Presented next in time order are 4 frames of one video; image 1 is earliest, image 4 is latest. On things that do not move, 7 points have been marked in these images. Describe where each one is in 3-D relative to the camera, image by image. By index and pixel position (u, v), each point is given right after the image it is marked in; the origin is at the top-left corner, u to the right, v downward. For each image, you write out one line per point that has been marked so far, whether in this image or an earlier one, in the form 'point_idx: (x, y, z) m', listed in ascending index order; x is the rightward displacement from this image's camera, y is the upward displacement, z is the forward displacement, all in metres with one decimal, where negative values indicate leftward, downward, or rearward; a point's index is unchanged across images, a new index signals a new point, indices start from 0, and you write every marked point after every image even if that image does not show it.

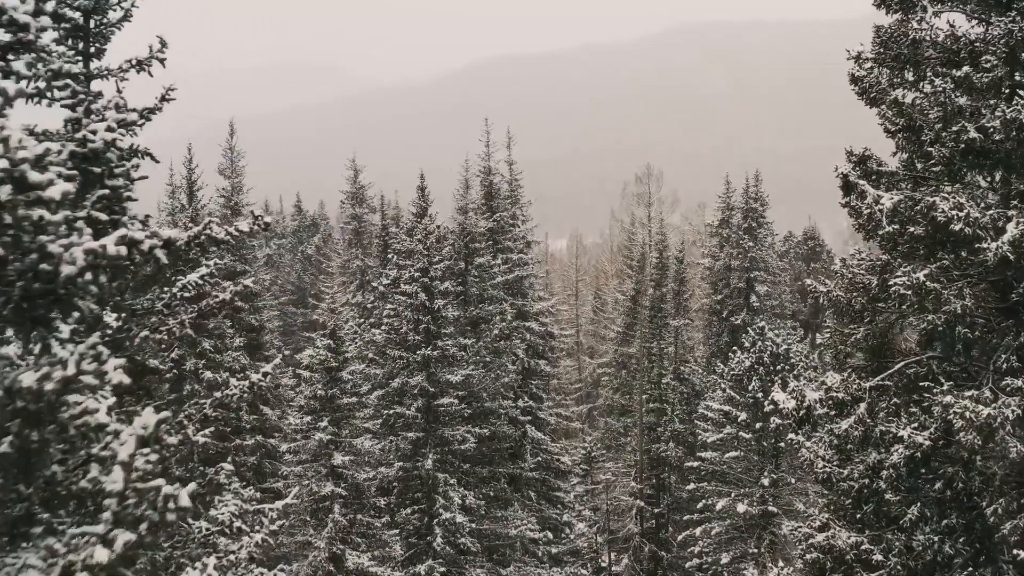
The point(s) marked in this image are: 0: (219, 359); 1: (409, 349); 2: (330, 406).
0: (-9.3, -2.3, +16.9) m
1: (-3.7, -2.2, +18.8) m
2: (-6.2, -4.1, +18.0) m
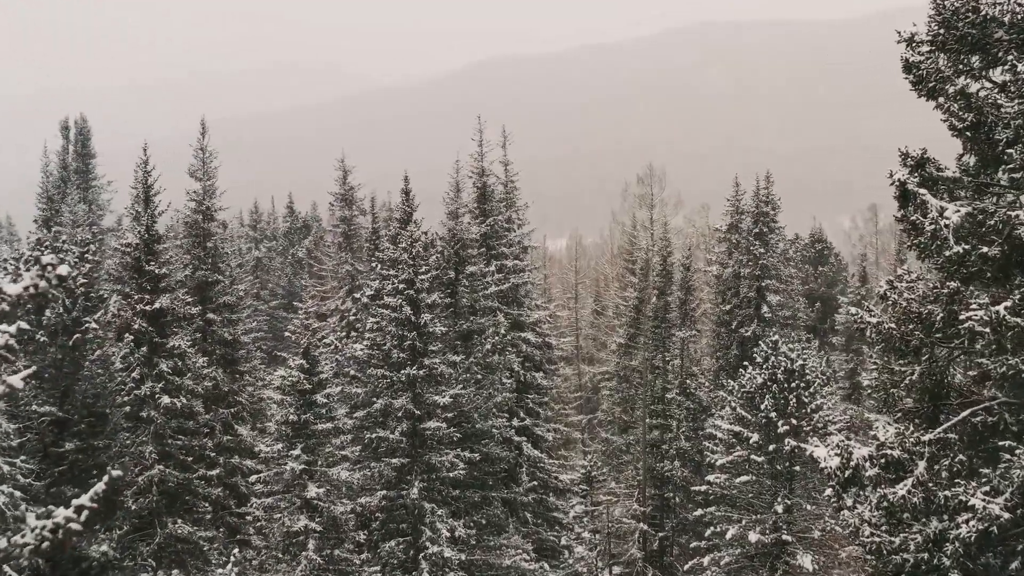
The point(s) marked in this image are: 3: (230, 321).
0: (-9.6, -2.7, +15.3) m
1: (-3.9, -2.6, +17.3) m
2: (-6.5, -4.5, +16.5) m
3: (-10.3, -1.2, +19.4) m
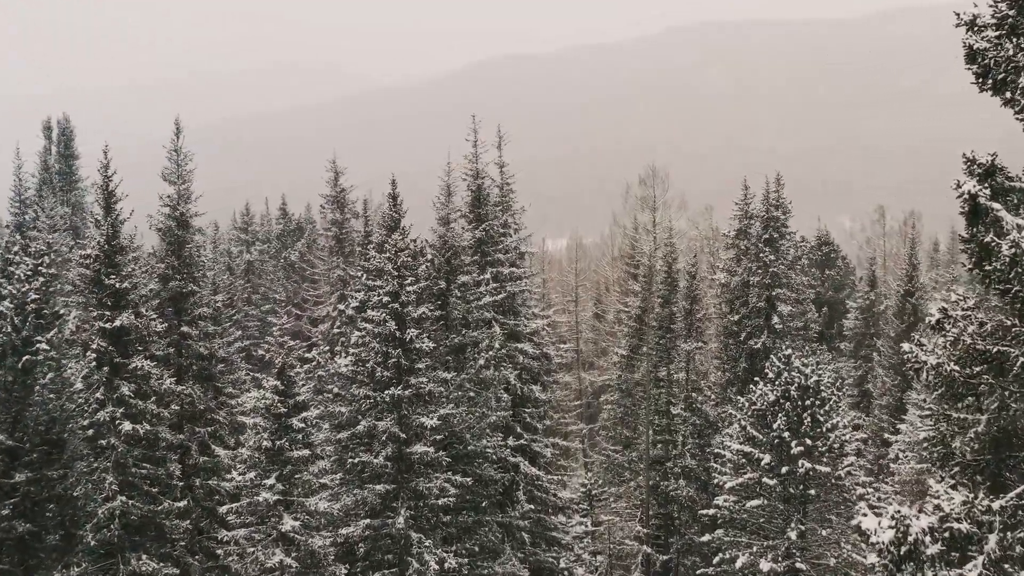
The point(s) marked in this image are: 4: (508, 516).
0: (-9.8, -3.1, +14.1) m
1: (-4.1, -3.0, +16.0) m
2: (-6.6, -4.9, +15.2) m
3: (-10.5, -1.6, +18.2) m
4: (-0.1, -8.3, +19.5) m
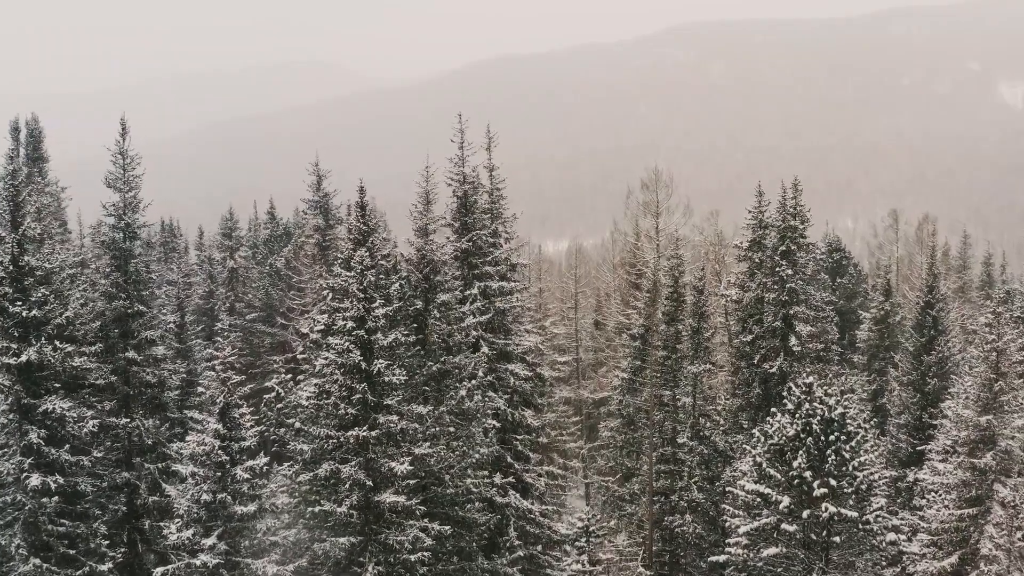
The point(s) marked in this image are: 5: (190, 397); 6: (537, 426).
0: (-10.2, -3.7, +12.1) m
1: (-4.5, -3.6, +13.9) m
2: (-7.1, -5.5, +13.2) m
3: (-10.9, -2.2, +16.1) m
4: (-0.5, -9.0, +17.4) m
5: (-11.1, -3.7, +18.3) m
6: (+0.8, -5.0, +18.8) m
